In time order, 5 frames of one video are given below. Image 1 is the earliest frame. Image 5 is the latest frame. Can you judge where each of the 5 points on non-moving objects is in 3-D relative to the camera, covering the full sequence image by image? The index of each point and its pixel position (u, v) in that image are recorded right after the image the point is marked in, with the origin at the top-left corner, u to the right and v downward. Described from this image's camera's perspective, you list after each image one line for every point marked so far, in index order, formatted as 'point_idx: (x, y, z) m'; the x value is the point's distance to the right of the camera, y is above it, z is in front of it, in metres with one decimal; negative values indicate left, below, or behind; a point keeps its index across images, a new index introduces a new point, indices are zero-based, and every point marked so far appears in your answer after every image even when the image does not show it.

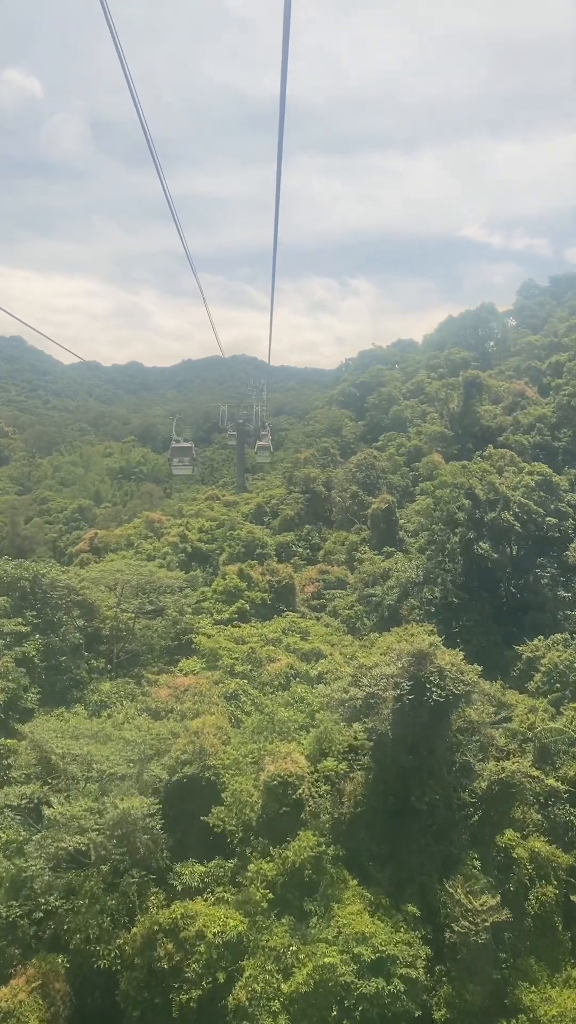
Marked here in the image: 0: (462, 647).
0: (+4.1, -3.3, +18.9) m
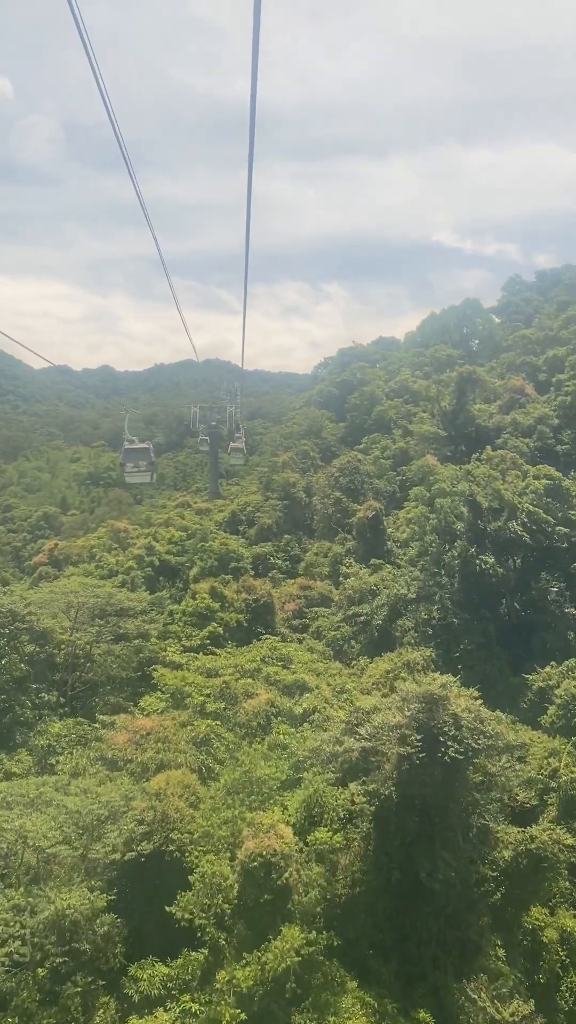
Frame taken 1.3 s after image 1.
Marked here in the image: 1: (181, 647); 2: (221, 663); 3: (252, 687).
0: (+3.7, -3.5, +16.7) m
1: (-2.4, -3.1, +17.8) m
2: (-1.4, -3.2, +16.4) m
3: (-0.7, -3.4, +15.3) m
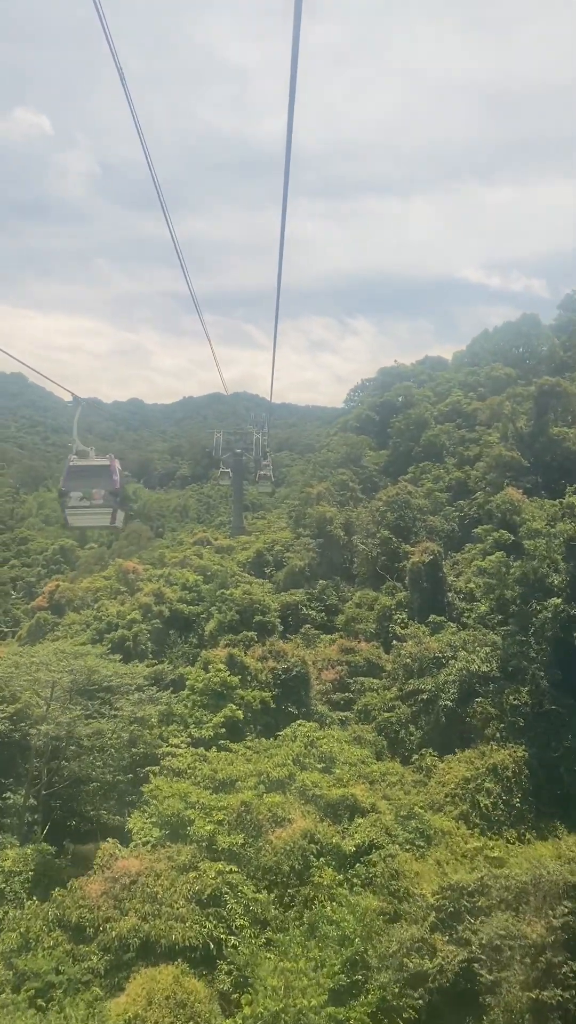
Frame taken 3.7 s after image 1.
0: (+4.4, -4.3, +12.2) m
1: (-1.7, -3.9, +13.5) m
2: (-0.7, -3.9, +12.1) m
3: (-0.1, -4.1, +11.0) m
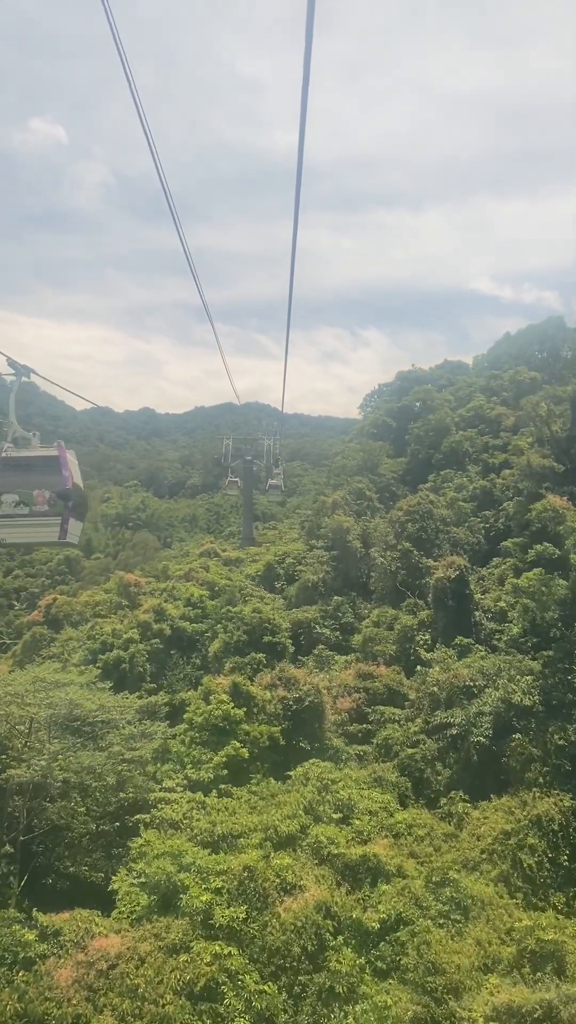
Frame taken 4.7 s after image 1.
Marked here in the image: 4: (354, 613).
0: (+4.5, -4.5, +10.4) m
1: (-1.5, -4.0, +11.8) m
2: (-0.6, -4.1, +10.5) m
3: (+0.1, -4.2, +9.3) m
4: (+1.6, -2.6, +19.2) m
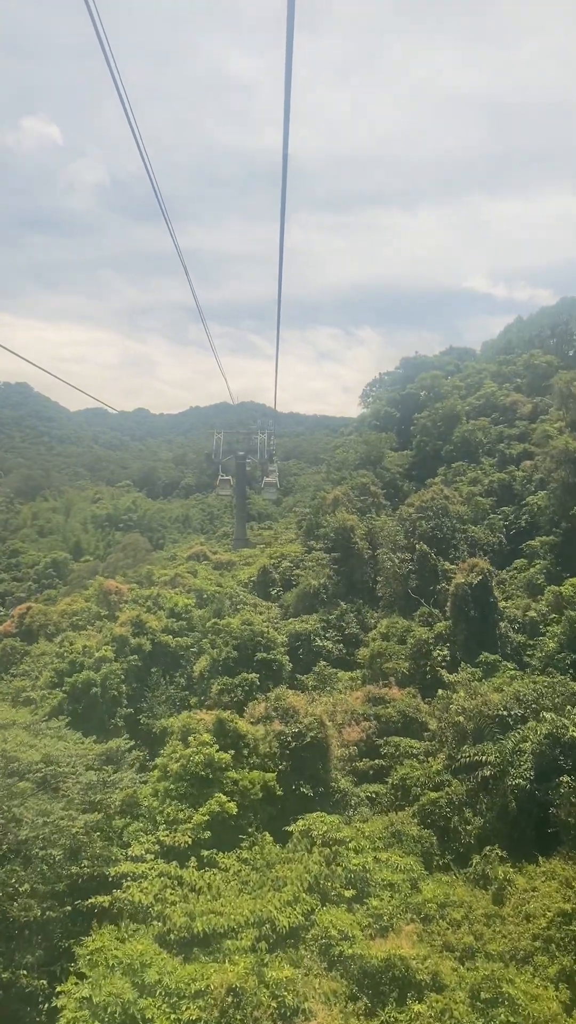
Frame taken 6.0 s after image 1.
0: (+4.5, -4.4, +8.1) m
1: (-1.6, -4.0, +9.5) m
2: (-0.6, -4.0, +8.1) m
3: (+0.1, -4.2, +7.0) m
4: (+1.6, -2.5, +16.9) m
